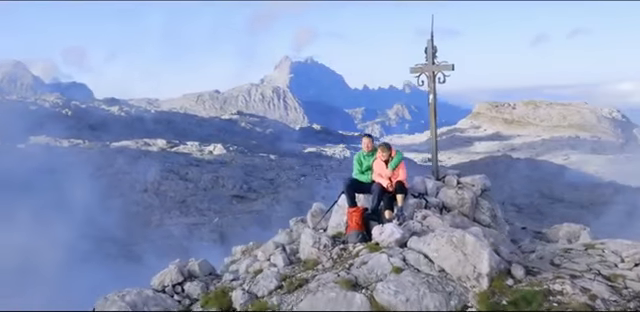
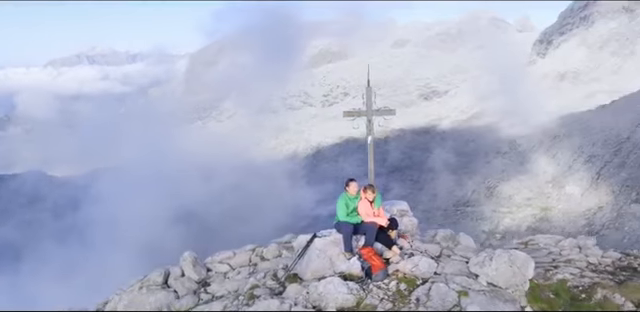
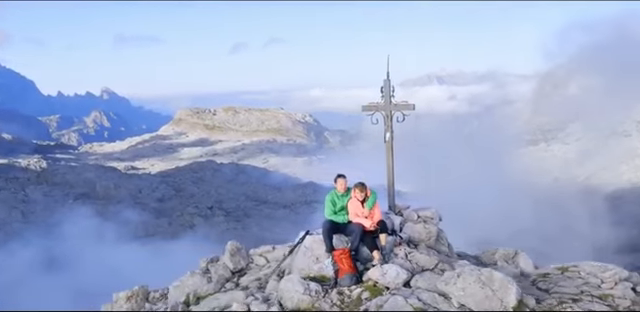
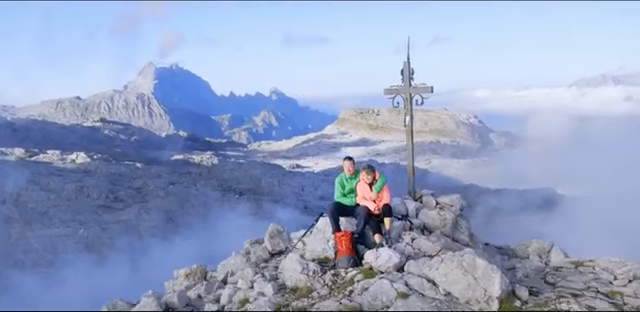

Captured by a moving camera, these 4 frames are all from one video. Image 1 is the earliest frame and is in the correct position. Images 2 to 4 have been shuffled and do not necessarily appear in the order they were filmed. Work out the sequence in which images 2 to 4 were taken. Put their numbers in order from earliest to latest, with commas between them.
4, 3, 2
